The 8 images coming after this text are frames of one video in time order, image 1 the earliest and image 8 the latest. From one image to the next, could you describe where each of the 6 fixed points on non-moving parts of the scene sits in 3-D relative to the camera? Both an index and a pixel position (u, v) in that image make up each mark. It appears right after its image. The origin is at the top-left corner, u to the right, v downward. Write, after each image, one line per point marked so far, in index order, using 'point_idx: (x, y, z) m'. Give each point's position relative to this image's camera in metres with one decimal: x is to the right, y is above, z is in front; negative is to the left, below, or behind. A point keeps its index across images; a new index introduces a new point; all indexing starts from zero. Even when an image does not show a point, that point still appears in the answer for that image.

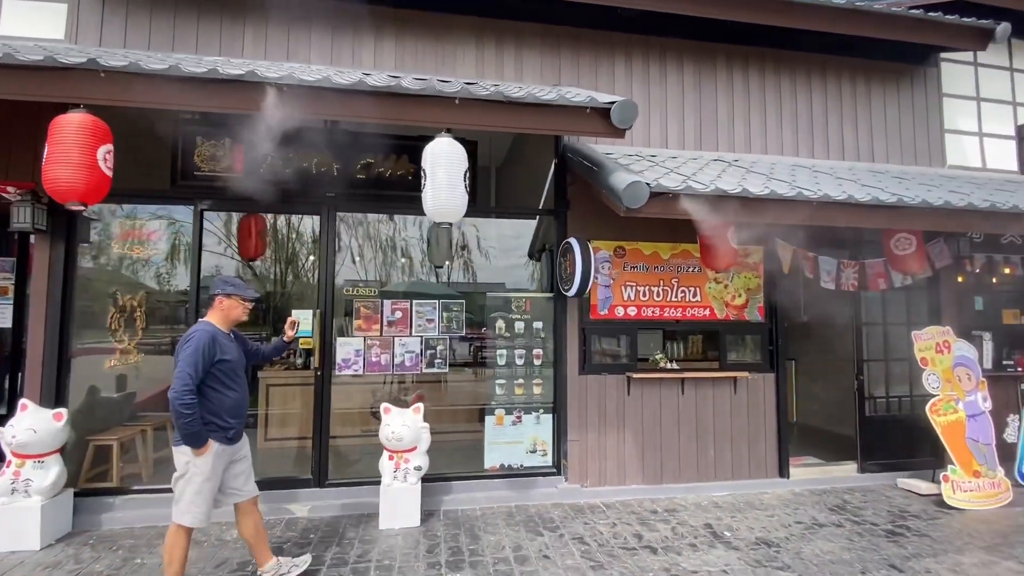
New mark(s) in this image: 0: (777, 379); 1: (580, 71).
0: (+3.0, -1.0, +5.4) m
1: (+0.7, +2.4, +5.3) m
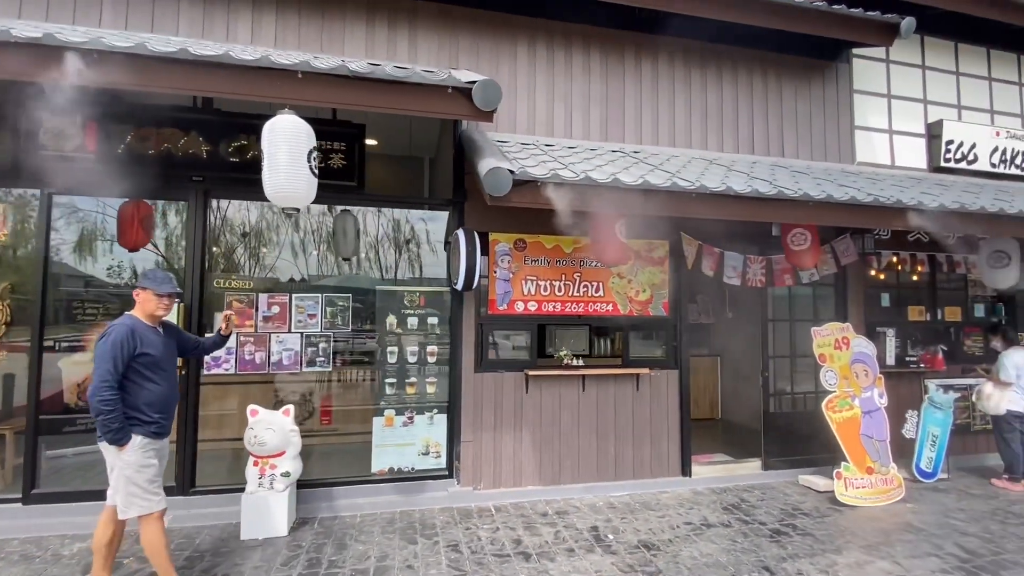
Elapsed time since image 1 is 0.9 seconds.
0: (+1.9, -1.0, +5.3) m
1: (-0.4, +2.4, +5.0) m
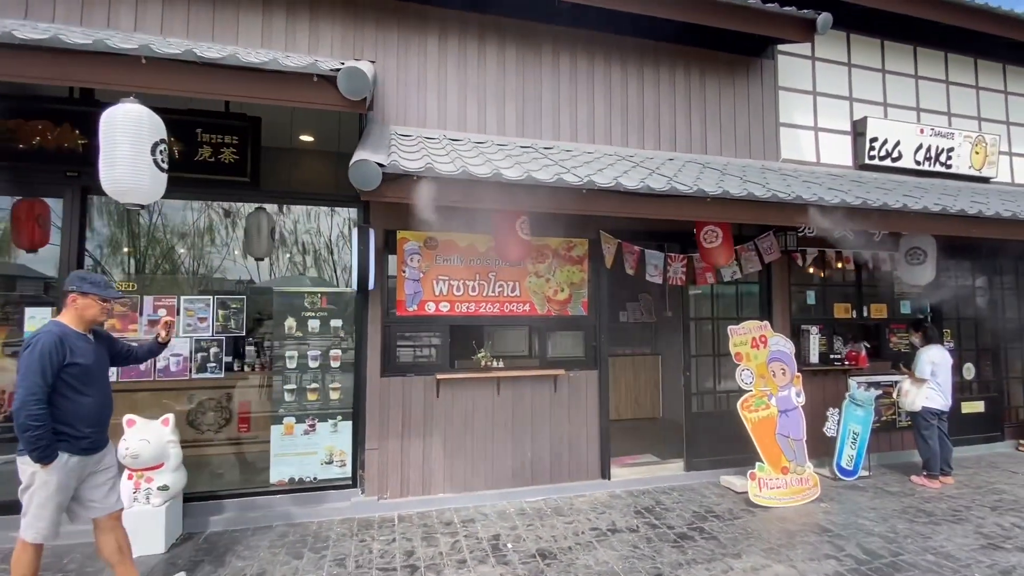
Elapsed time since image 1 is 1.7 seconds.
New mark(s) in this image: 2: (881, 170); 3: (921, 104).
0: (+1.0, -1.0, +5.2) m
1: (-1.3, +2.4, +4.8) m
2: (+4.8, +1.5, +6.3) m
3: (+5.7, +2.5, +6.6) m
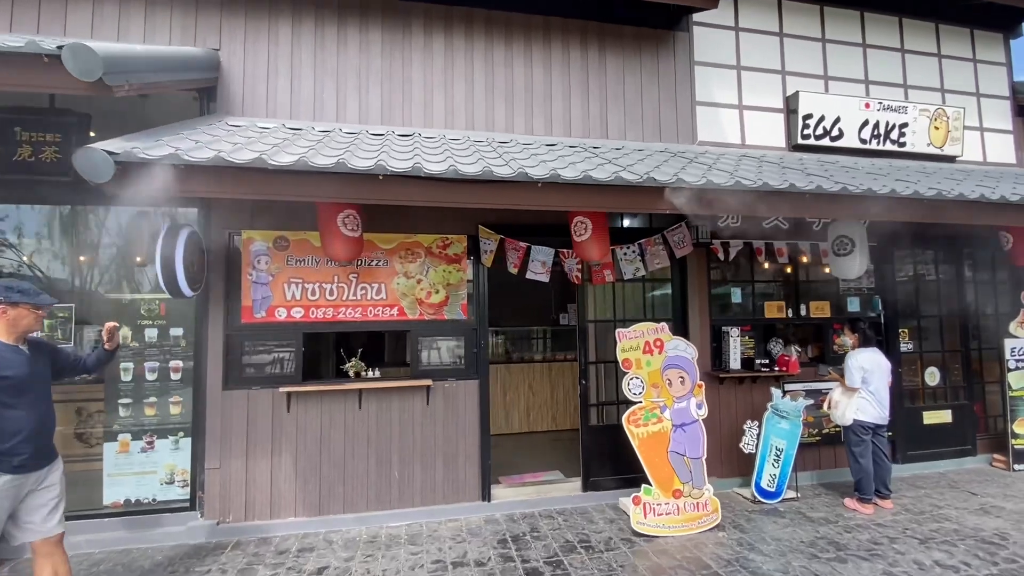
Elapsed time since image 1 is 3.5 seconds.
0: (-0.3, -1.0, +4.7) m
1: (-2.6, +2.4, +4.5) m
2: (+3.6, +1.6, +5.6) m
3: (+4.4, +2.6, +5.9) m
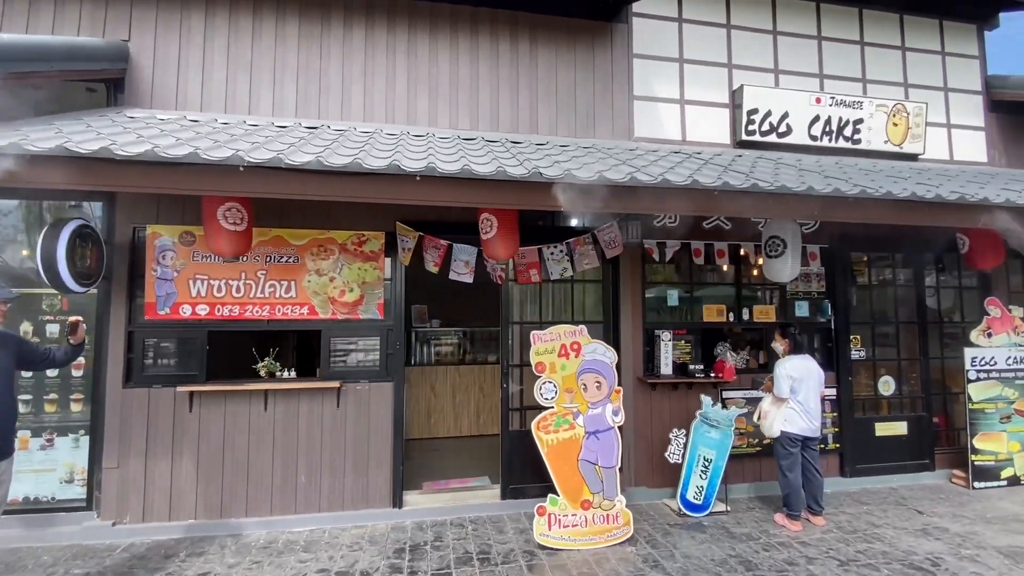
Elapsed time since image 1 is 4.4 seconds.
0: (-1.1, -1.0, +4.5) m
1: (-3.4, +2.4, +4.4) m
2: (+2.8, +1.6, +5.4) m
3: (+3.7, +2.6, +5.6) m
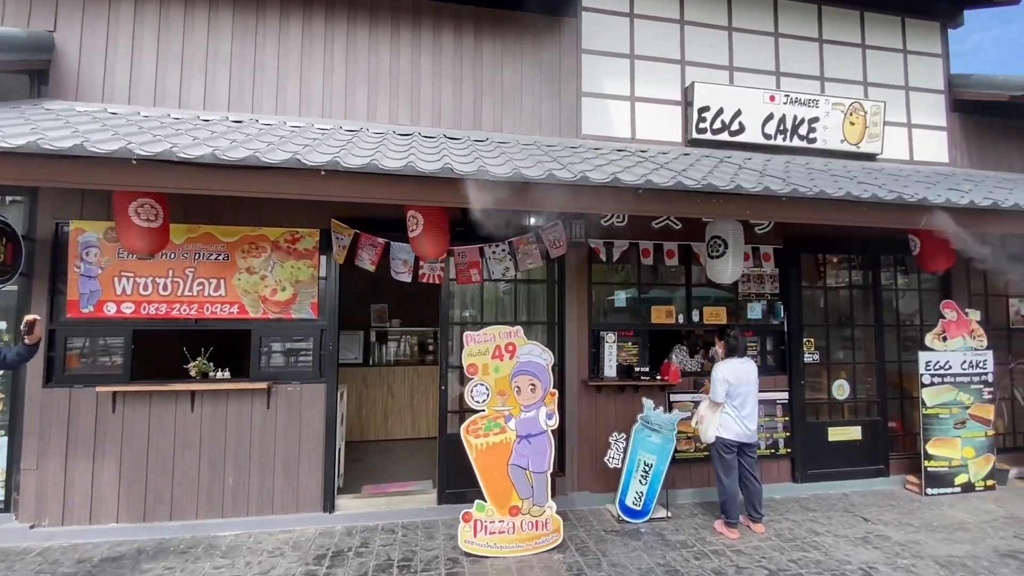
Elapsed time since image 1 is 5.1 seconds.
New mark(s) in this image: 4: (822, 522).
0: (-1.7, -1.0, +4.4) m
1: (-4.0, +2.4, +4.3) m
2: (+2.3, +1.5, +5.3) m
3: (+3.1, +2.5, +5.5) m
4: (+2.9, -2.2, +4.5) m
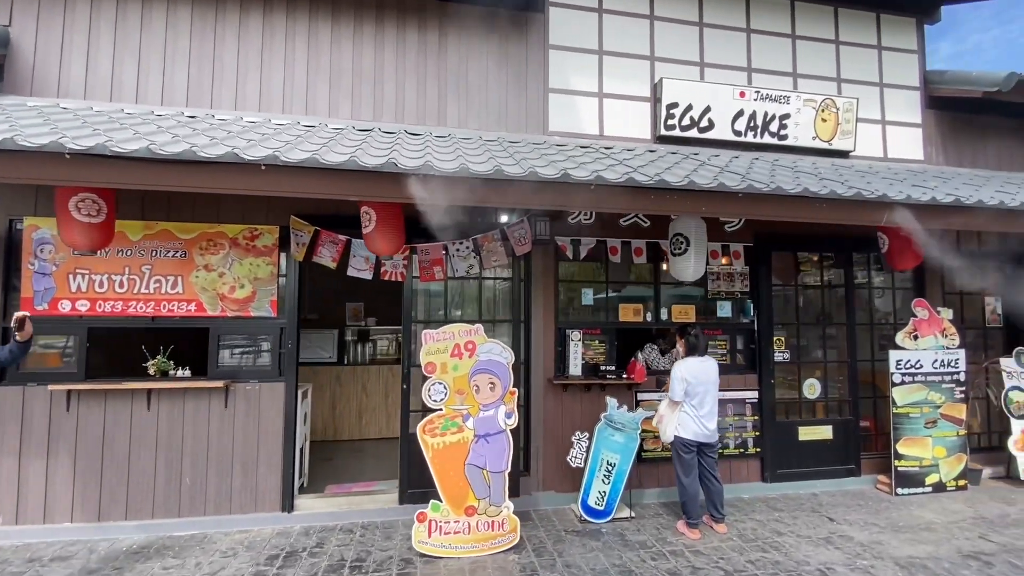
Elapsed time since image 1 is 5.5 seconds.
0: (-2.0, -1.0, +4.4) m
1: (-4.3, +2.5, +4.2) m
2: (+1.9, +1.6, +5.2) m
3: (+2.8, +2.6, +5.5) m
4: (+2.5, -2.2, +4.4) m
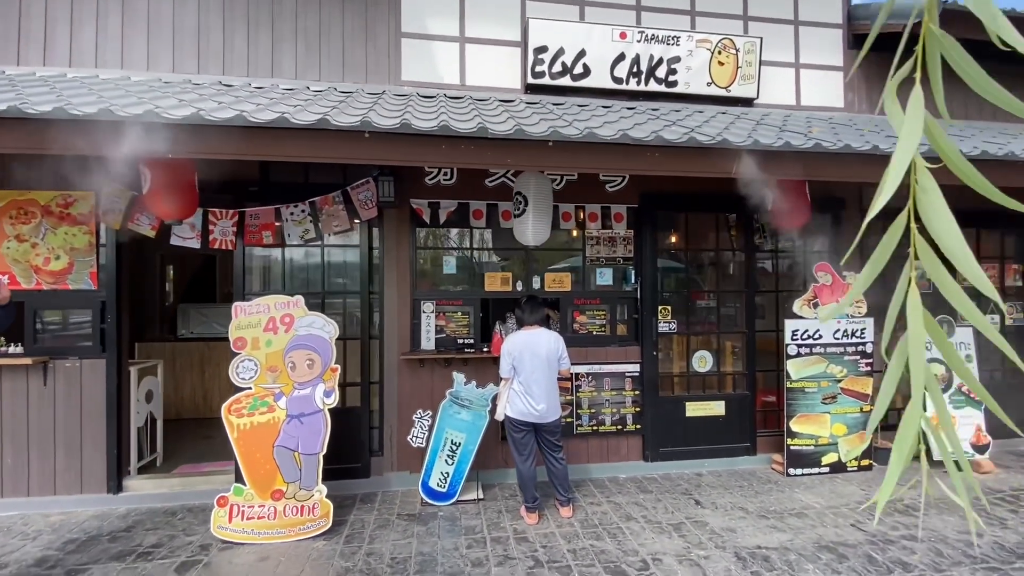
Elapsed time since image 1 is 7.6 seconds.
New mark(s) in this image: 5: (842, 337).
0: (-3.4, -0.7, +4.1) m
1: (-5.8, +2.7, +3.9) m
2: (+0.5, +1.9, +4.7) m
3: (+1.3, +2.9, +4.9) m
4: (+1.2, -1.9, +4.1) m
5: (+3.2, -0.5, +4.7) m
